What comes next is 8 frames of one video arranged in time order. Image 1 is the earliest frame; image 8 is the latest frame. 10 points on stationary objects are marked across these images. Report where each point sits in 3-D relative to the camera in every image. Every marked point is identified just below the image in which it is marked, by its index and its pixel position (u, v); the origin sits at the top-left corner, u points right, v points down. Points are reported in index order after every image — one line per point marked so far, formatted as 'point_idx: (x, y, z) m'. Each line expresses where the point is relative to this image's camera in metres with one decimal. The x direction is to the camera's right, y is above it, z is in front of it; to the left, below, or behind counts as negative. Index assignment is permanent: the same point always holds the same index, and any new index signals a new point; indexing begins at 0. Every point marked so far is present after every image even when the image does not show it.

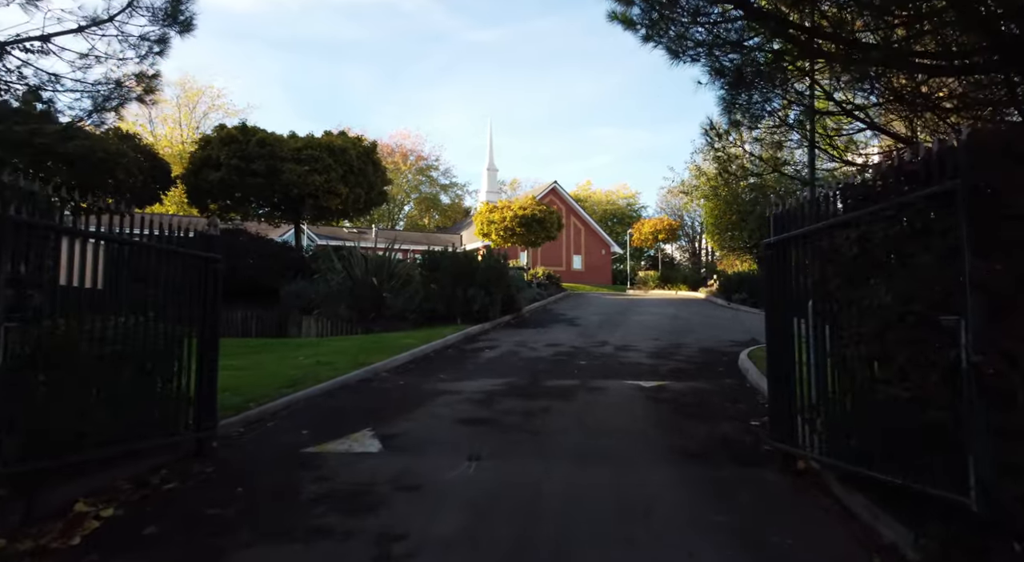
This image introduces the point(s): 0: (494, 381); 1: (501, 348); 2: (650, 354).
0: (-0.3, -1.7, +10.2) m
1: (-0.3, -1.6, +14.4) m
2: (+2.9, -1.6, +13.0) m
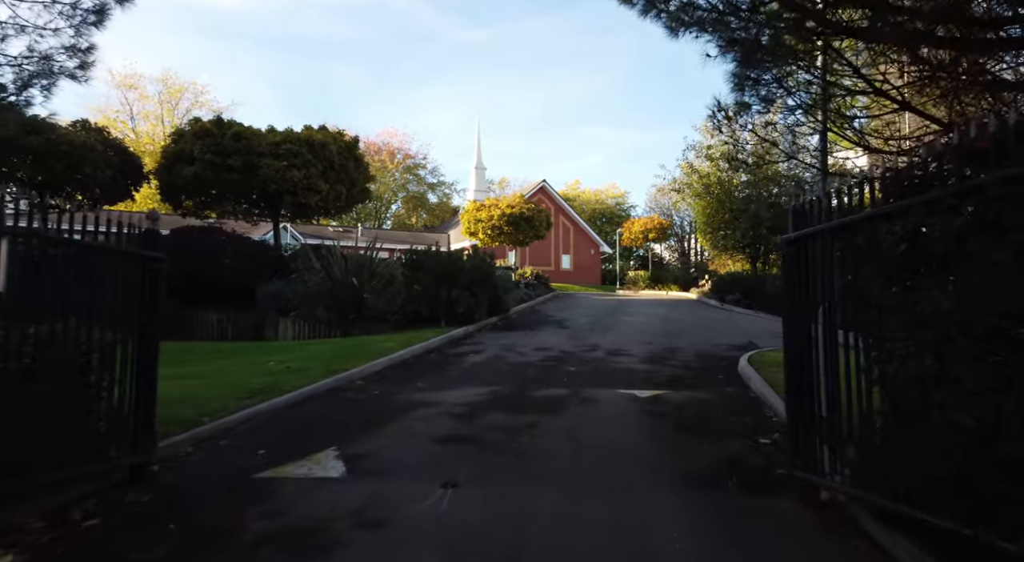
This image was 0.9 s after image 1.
0: (-0.6, -1.7, +9.5) m
1: (-0.6, -1.6, +13.6) m
2: (+2.6, -1.6, +12.3) m
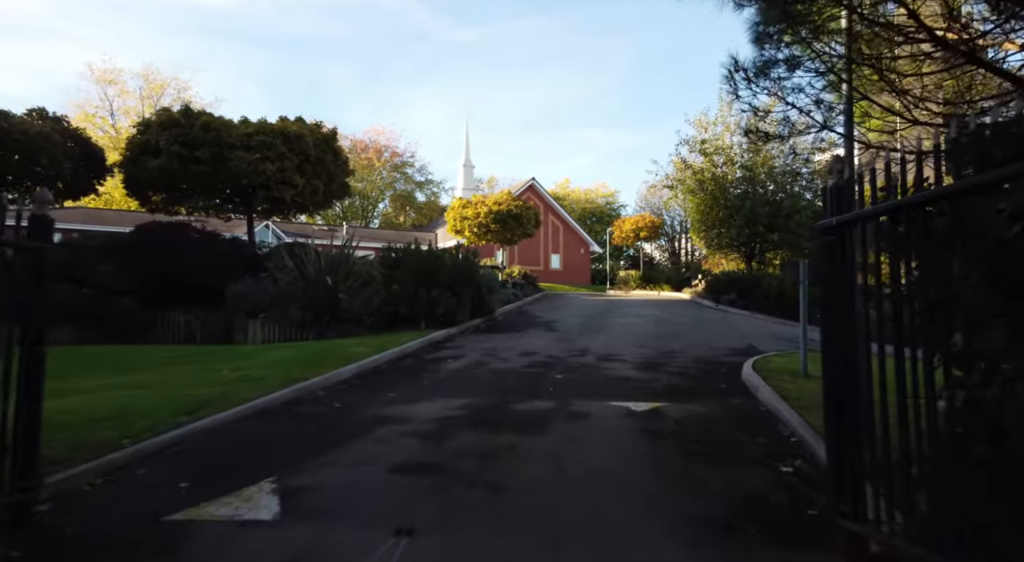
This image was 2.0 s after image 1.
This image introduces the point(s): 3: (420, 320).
0: (-0.8, -1.7, +8.4) m
1: (-0.9, -1.6, +12.6) m
2: (+2.3, -1.6, +11.3) m
3: (-2.5, -1.1, +16.7) m
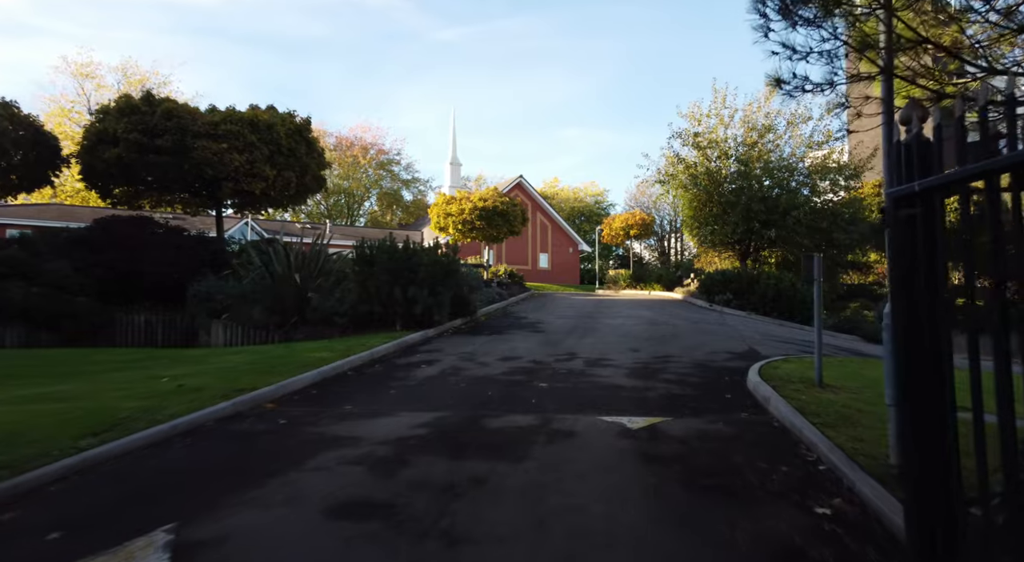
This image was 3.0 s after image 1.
0: (-1.1, -1.6, +7.2) m
1: (-1.3, -1.5, +11.4) m
2: (+2.0, -1.5, +10.2) m
3: (-3.0, -1.0, +15.5) m
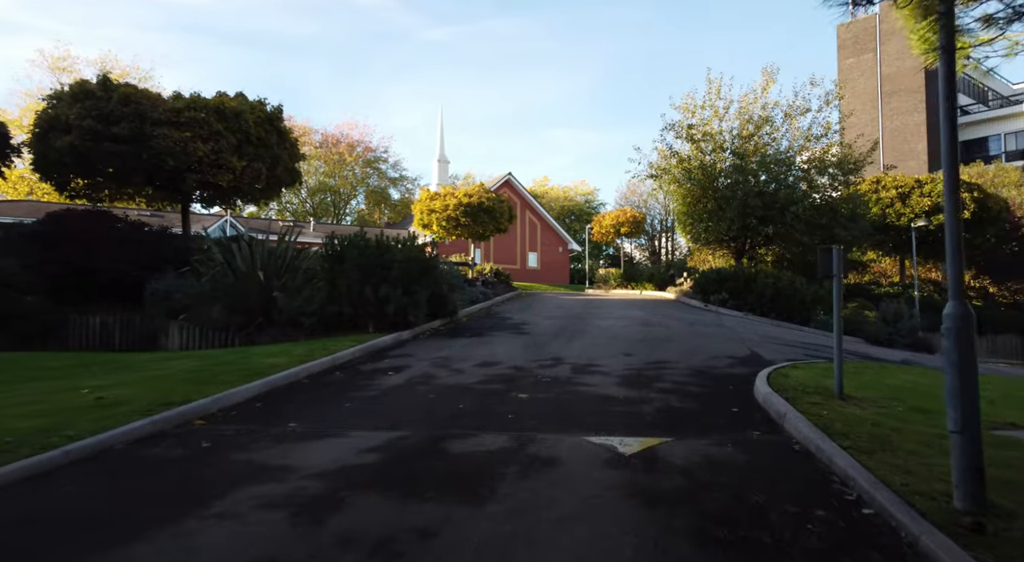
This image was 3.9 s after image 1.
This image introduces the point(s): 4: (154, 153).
0: (-1.4, -1.6, +6.1) m
1: (-1.7, -1.5, +10.2) m
2: (+1.6, -1.5, +9.1) m
3: (-3.4, -1.0, +14.3) m
4: (-10.1, +3.6, +17.4) m
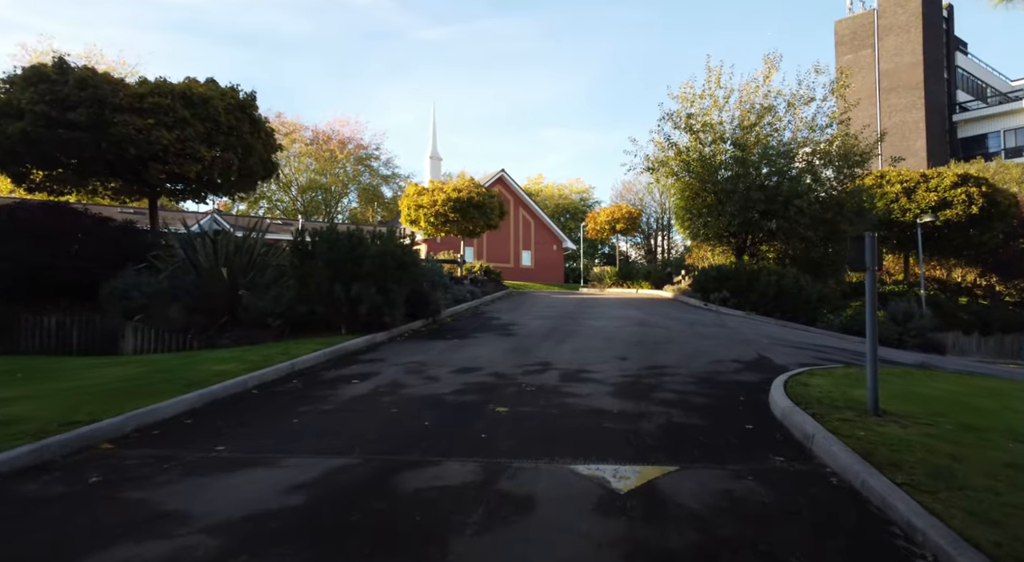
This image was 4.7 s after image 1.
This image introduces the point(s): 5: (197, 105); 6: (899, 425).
0: (-1.7, -1.5, +4.9) m
1: (-1.9, -1.4, +9.1) m
2: (+1.4, -1.4, +7.9) m
3: (-3.7, -0.9, +13.1) m
4: (-10.5, +3.7, +16.2) m
5: (-8.8, +5.0, +17.3) m
6: (+3.6, -1.3, +5.7) m
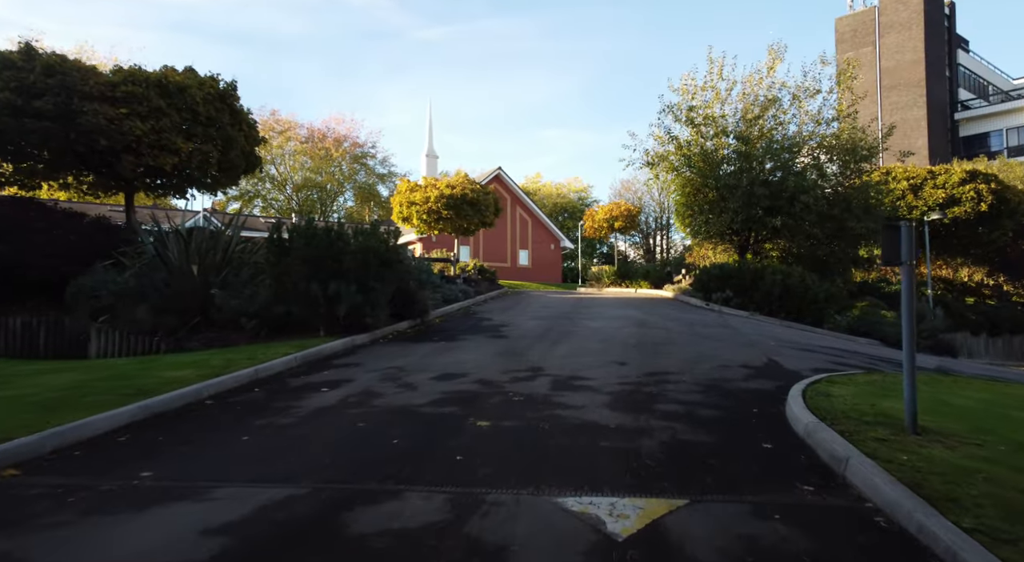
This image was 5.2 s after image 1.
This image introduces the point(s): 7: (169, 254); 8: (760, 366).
0: (-1.8, -1.5, +4.0) m
1: (-2.1, -1.4, +8.2) m
2: (+1.2, -1.4, +7.1) m
3: (-3.9, -0.9, +12.3) m
4: (-10.7, +3.7, +15.3) m
5: (-9.0, +5.0, +16.4) m
6: (+3.4, -1.3, +4.8) m
7: (-7.1, +0.6, +12.8) m
8: (+3.8, -1.3, +9.3) m
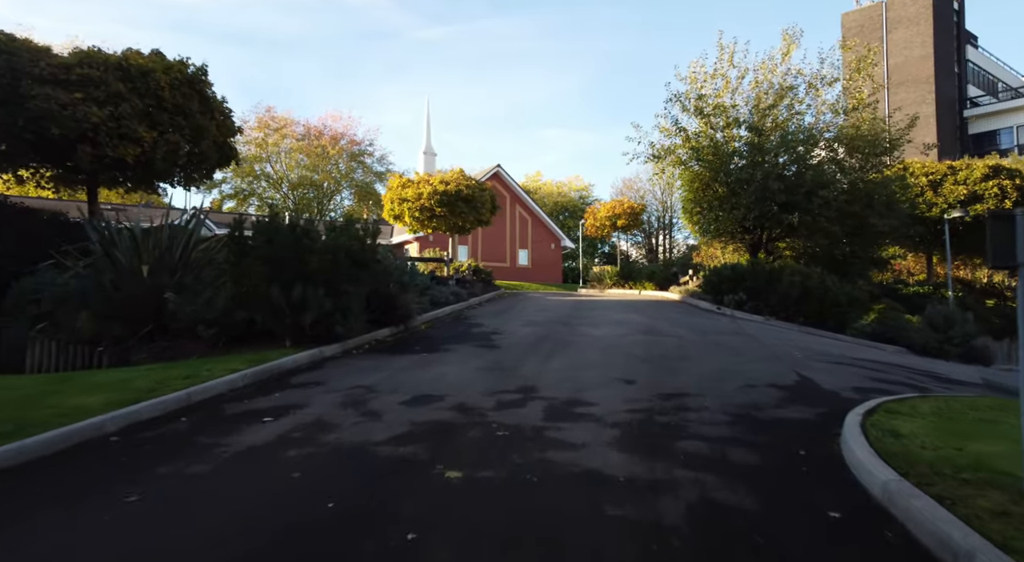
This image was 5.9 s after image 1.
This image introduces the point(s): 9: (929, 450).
0: (-2.0, -1.5, +2.6) m
1: (-2.3, -1.4, +6.8) m
2: (+1.0, -1.4, +5.7) m
3: (-4.0, -0.9, +10.8) m
4: (-10.8, +3.7, +13.9) m
5: (-9.2, +5.0, +15.0) m
6: (+3.2, -1.3, +3.4) m
7: (-7.3, +0.5, +11.3) m
8: (+3.6, -1.3, +7.9) m
9: (+3.2, -1.3, +4.8) m
